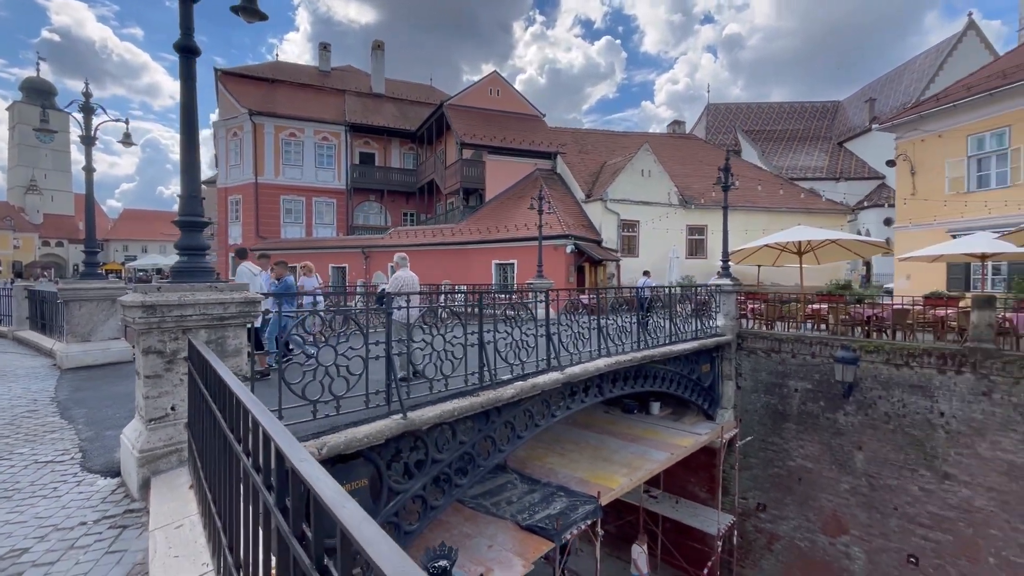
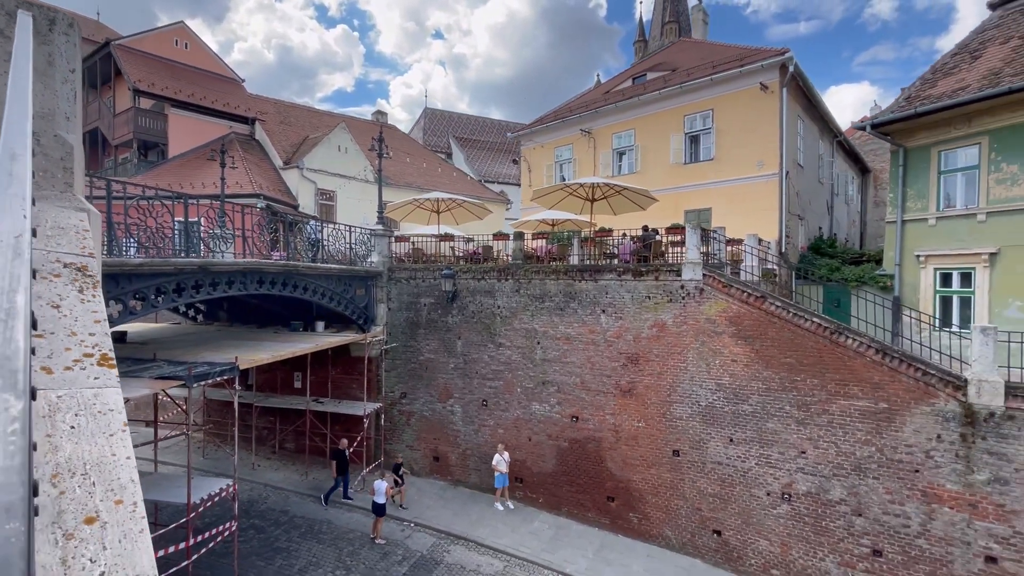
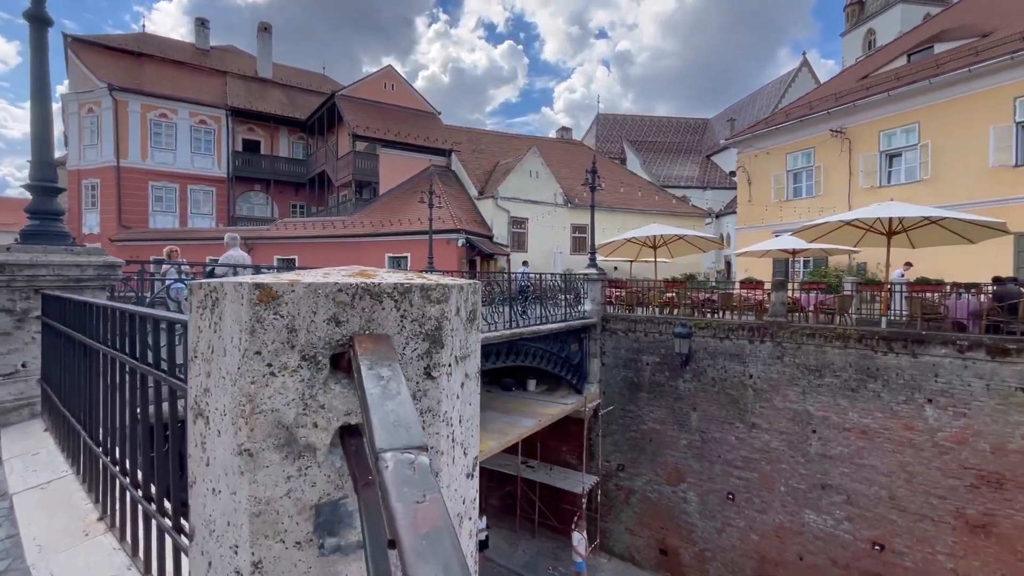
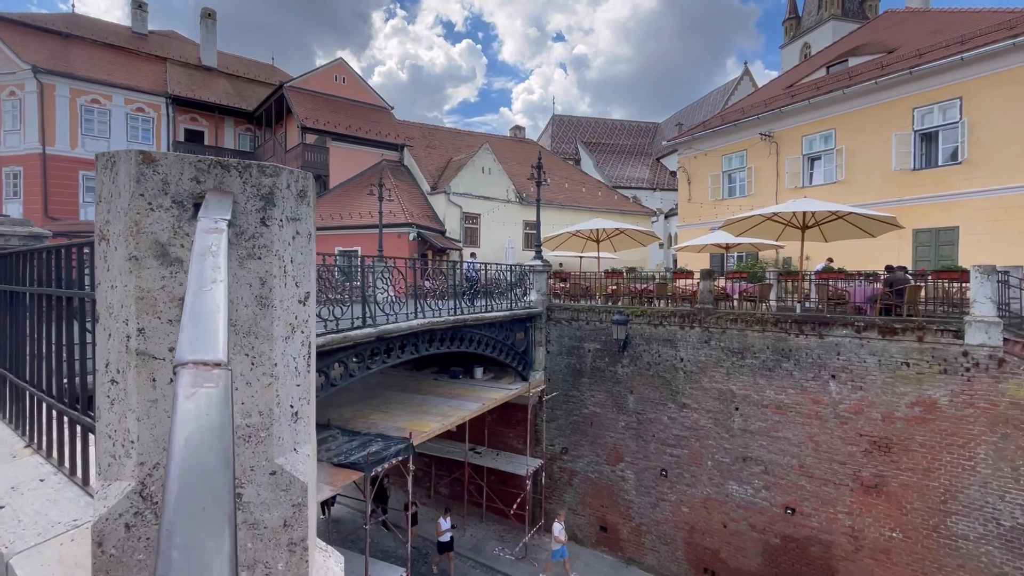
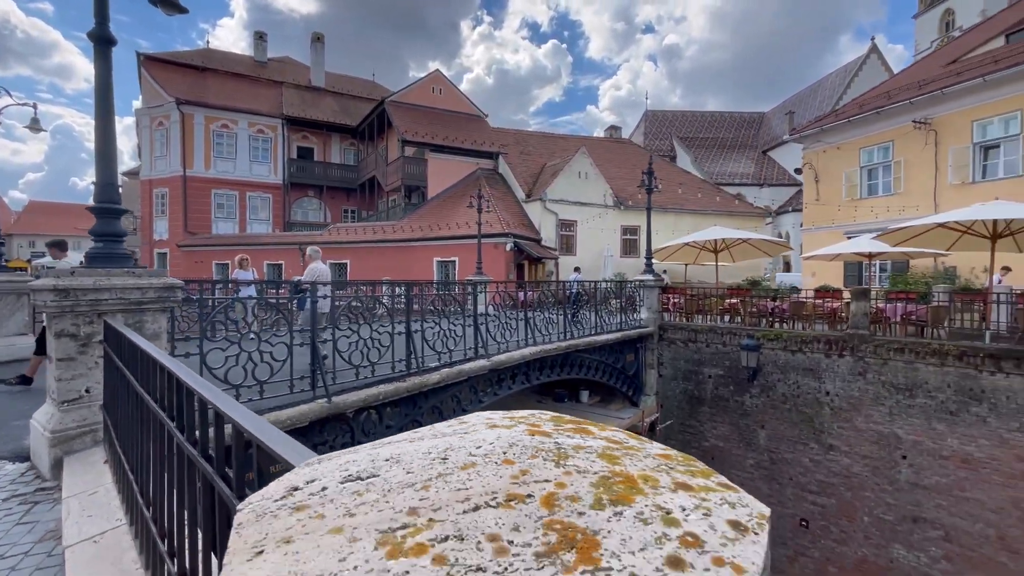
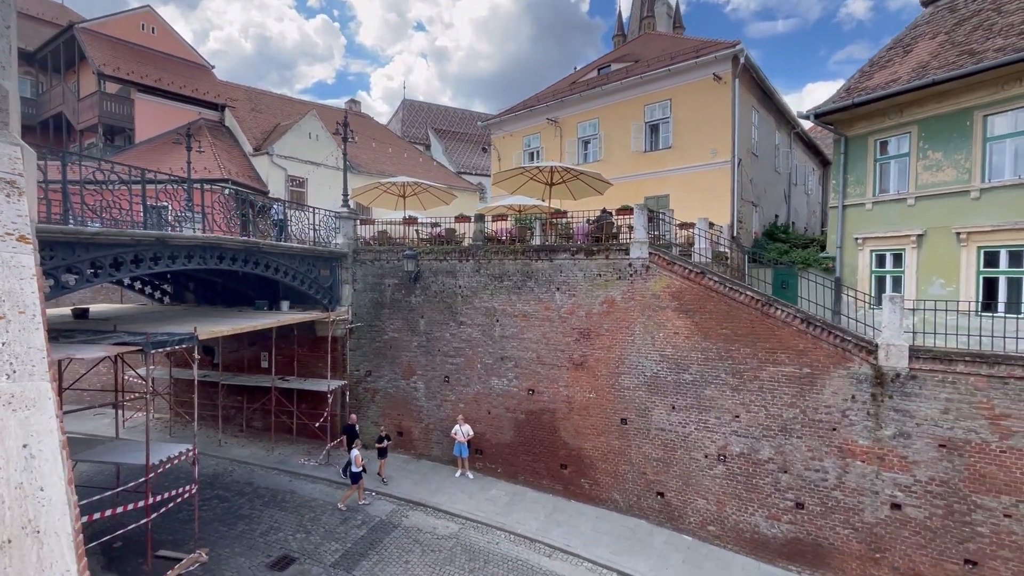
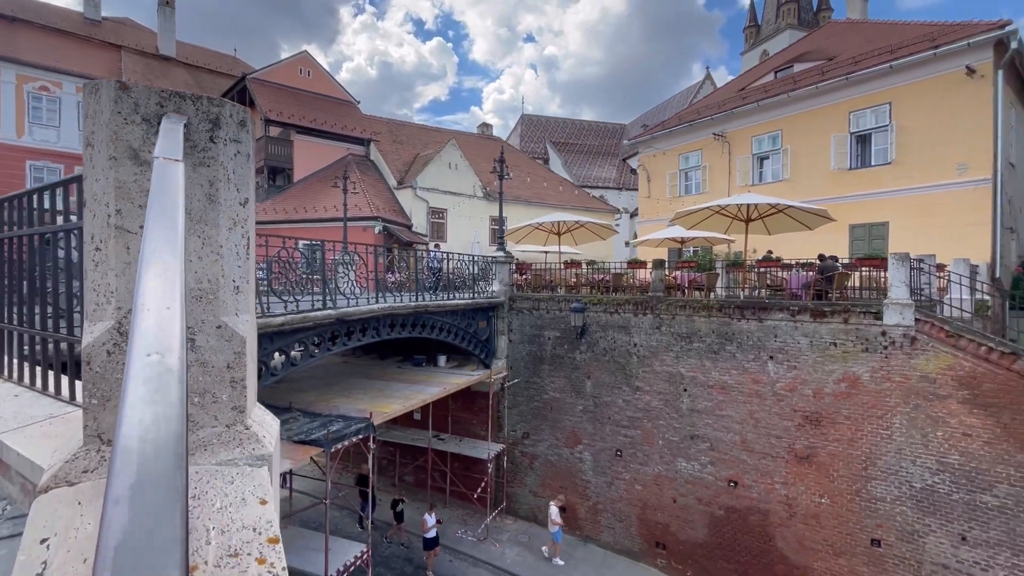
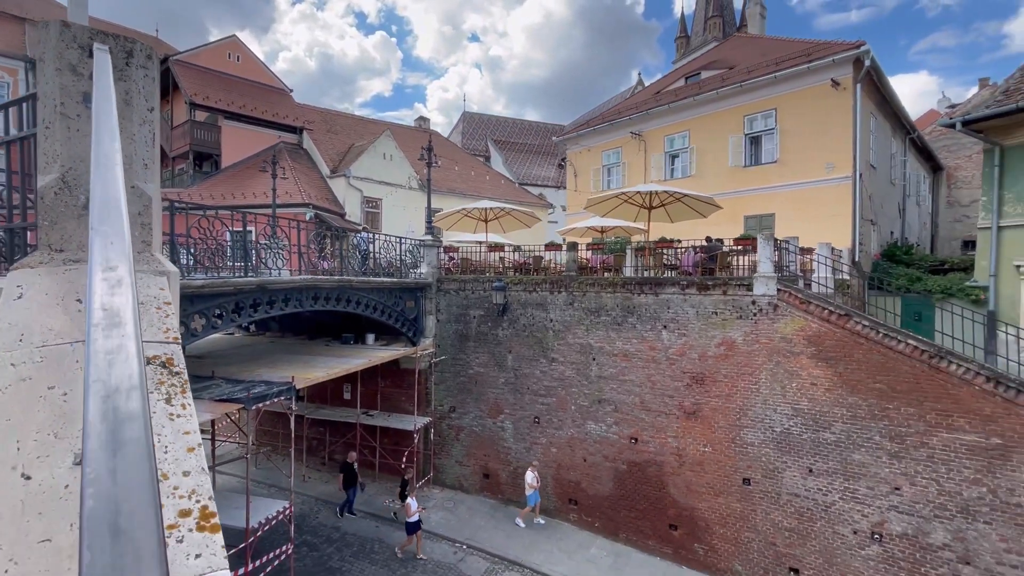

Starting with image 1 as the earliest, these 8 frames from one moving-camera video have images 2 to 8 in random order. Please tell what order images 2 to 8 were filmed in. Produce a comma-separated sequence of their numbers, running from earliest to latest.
5, 3, 4, 7, 8, 2, 6
